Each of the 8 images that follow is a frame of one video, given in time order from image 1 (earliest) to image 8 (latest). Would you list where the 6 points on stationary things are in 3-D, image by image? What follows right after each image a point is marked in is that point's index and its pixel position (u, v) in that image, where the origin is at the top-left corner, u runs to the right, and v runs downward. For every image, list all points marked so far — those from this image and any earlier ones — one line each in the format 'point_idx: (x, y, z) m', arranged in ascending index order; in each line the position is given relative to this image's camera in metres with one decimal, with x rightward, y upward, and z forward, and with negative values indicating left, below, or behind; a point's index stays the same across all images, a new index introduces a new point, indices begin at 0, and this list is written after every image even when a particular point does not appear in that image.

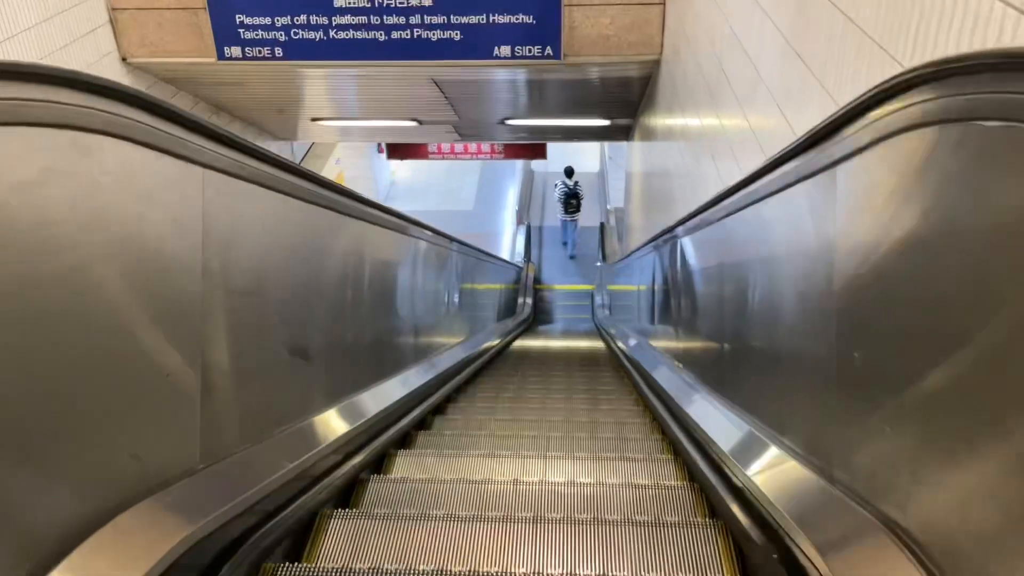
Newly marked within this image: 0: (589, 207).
0: (+0.9, +1.0, +10.3) m
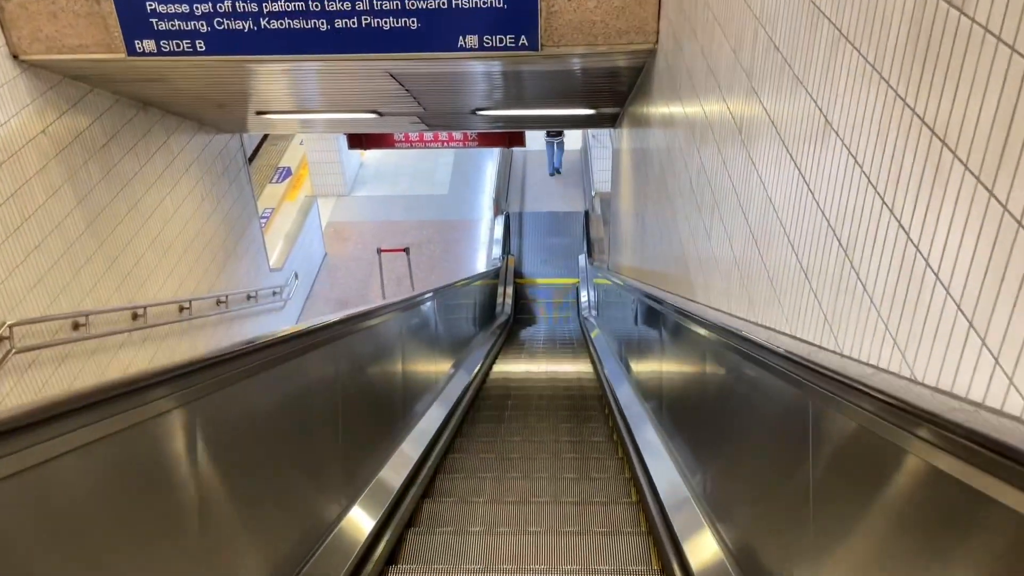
0: (+0.7, +1.2, +9.9) m
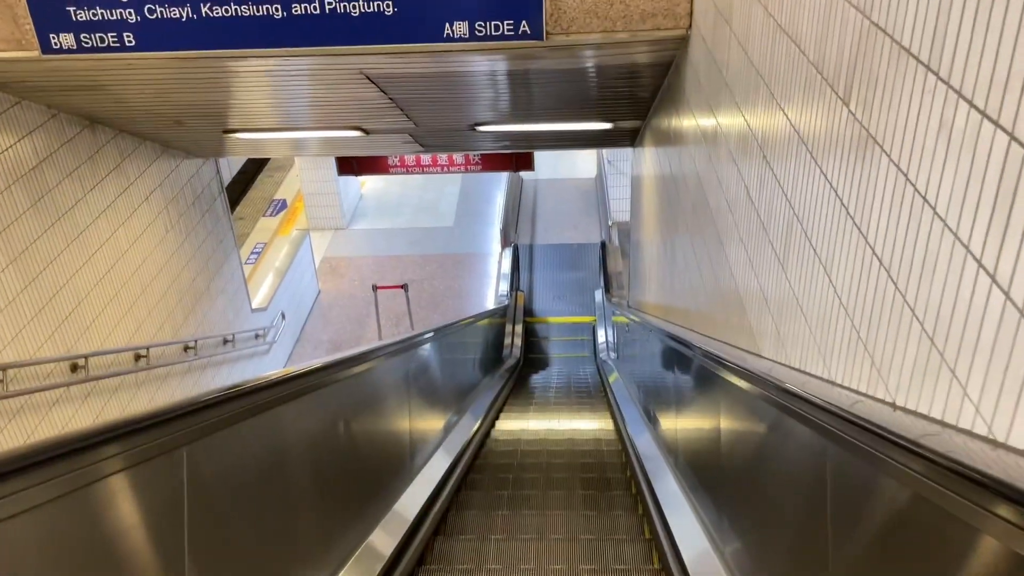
0: (+0.8, +0.8, +9.4) m
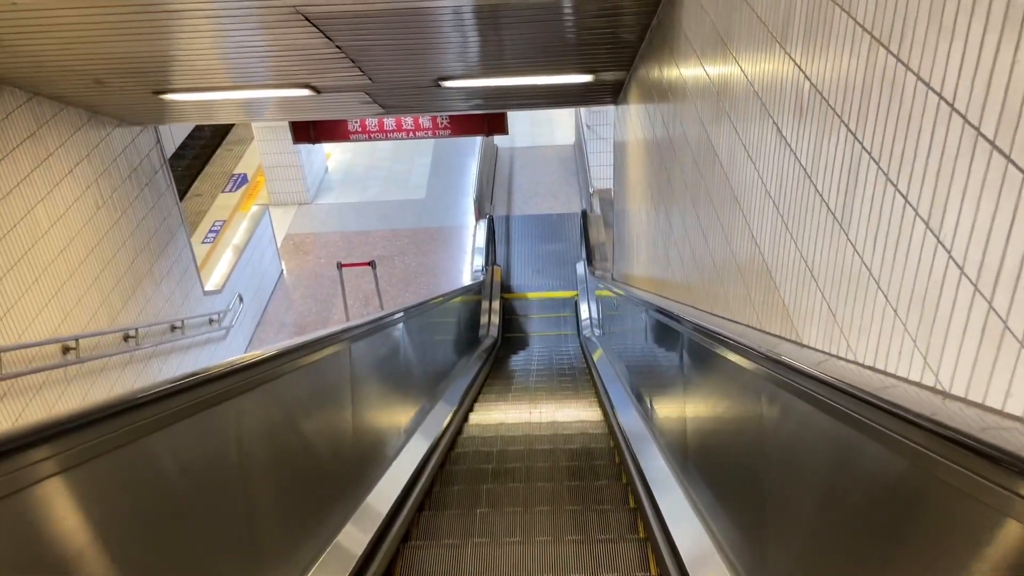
0: (+0.5, +1.1, +9.0) m
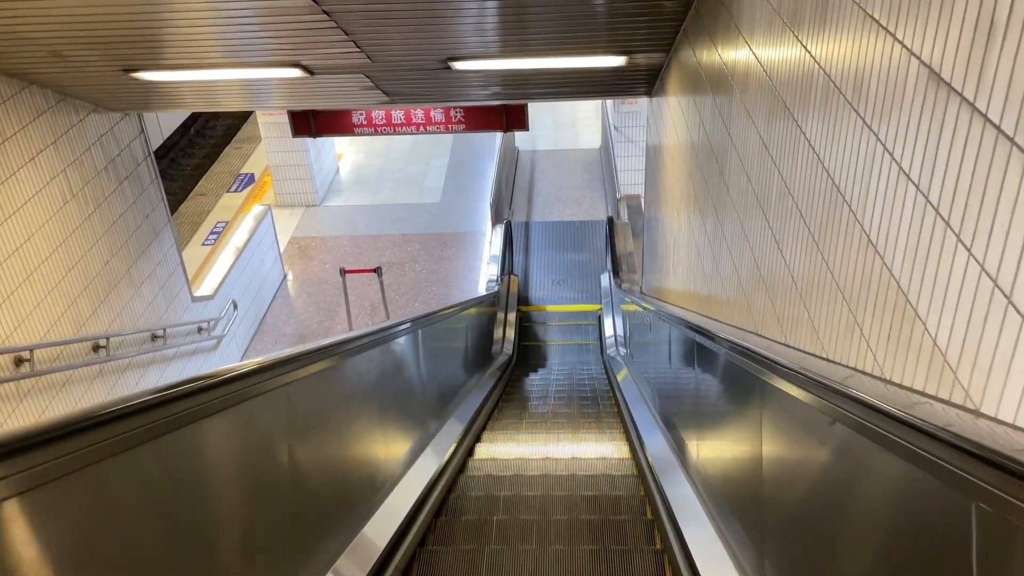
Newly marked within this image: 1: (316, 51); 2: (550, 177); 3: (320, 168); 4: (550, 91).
0: (+0.8, +1.0, +8.6) m
1: (-0.7, +0.8, +3.0) m
2: (+0.4, +1.2, +9.2) m
3: (-1.8, +1.1, +7.8) m
4: (+0.2, +1.0, +4.3) m
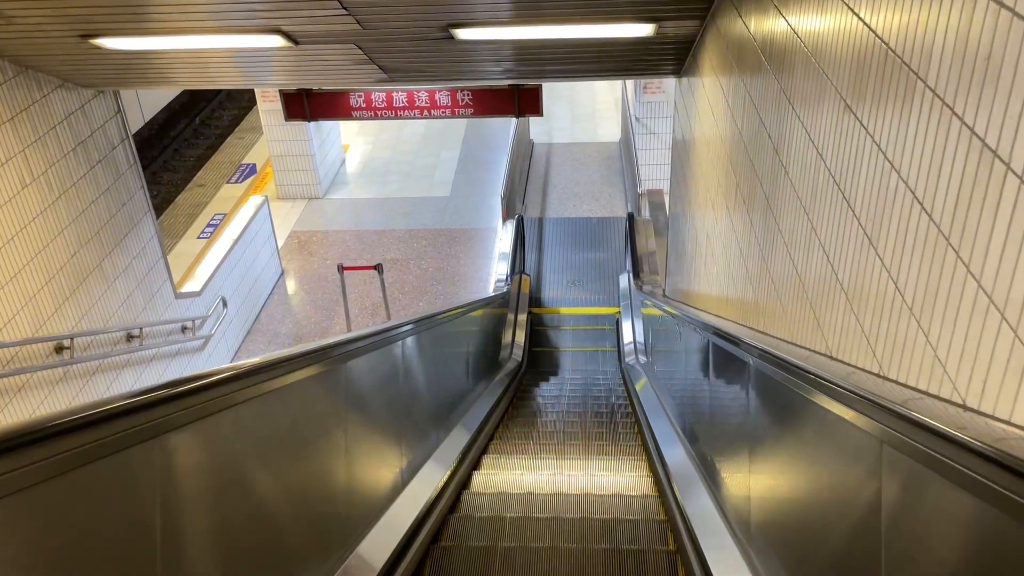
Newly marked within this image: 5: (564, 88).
0: (+0.9, +1.0, +8.3) m
1: (-0.7, +0.9, +2.7) m
2: (+0.6, +1.2, +8.9) m
3: (-1.6, +1.1, +7.5) m
4: (+0.3, +1.0, +4.0) m
5: (+0.7, +2.8, +11.6) m
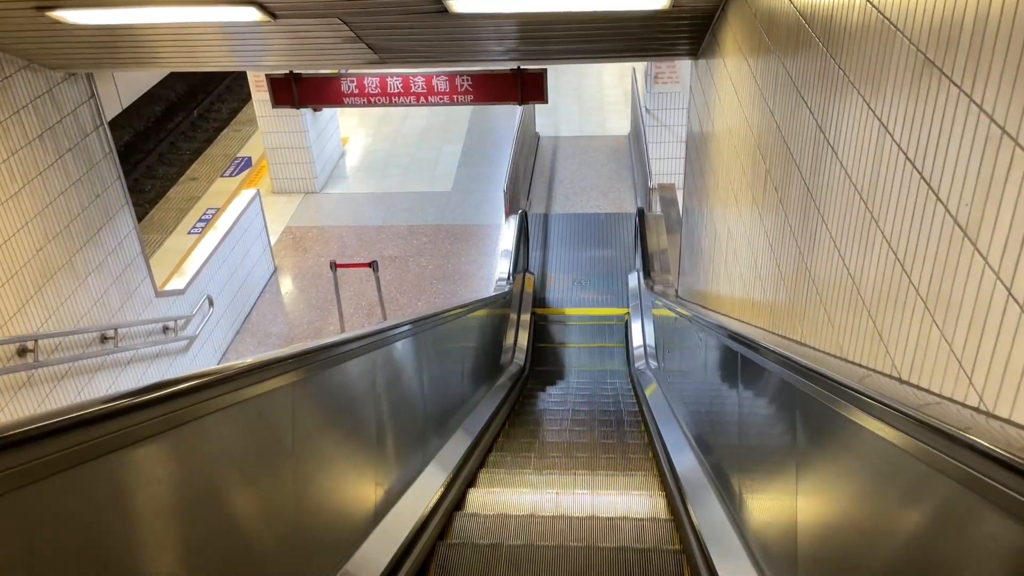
0: (+1.0, +1.0, +8.1) m
1: (-0.7, +0.9, +2.5) m
2: (+0.6, +1.2, +8.6) m
3: (-1.6, +1.2, +7.3) m
4: (+0.3, +1.0, +3.7) m
5: (+0.8, +2.8, +11.4) m
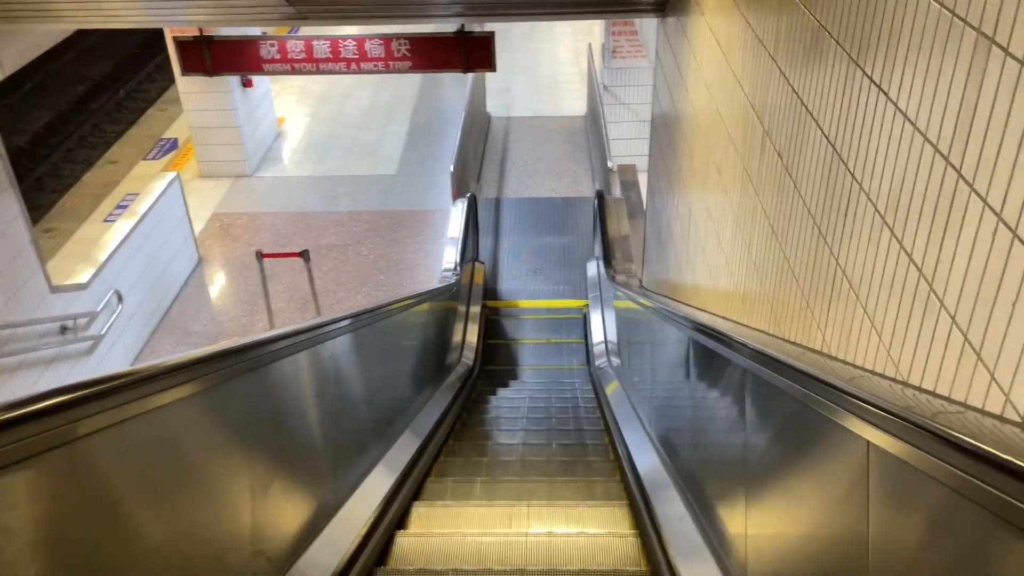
0: (+0.5, +1.1, +7.8) m
1: (-0.8, +0.9, +2.2) m
2: (+0.1, +1.3, +8.3) m
3: (-2.0, +1.2, +6.9) m
4: (+0.1, +1.0, +3.4) m
5: (+0.2, +3.0, +11.1) m
